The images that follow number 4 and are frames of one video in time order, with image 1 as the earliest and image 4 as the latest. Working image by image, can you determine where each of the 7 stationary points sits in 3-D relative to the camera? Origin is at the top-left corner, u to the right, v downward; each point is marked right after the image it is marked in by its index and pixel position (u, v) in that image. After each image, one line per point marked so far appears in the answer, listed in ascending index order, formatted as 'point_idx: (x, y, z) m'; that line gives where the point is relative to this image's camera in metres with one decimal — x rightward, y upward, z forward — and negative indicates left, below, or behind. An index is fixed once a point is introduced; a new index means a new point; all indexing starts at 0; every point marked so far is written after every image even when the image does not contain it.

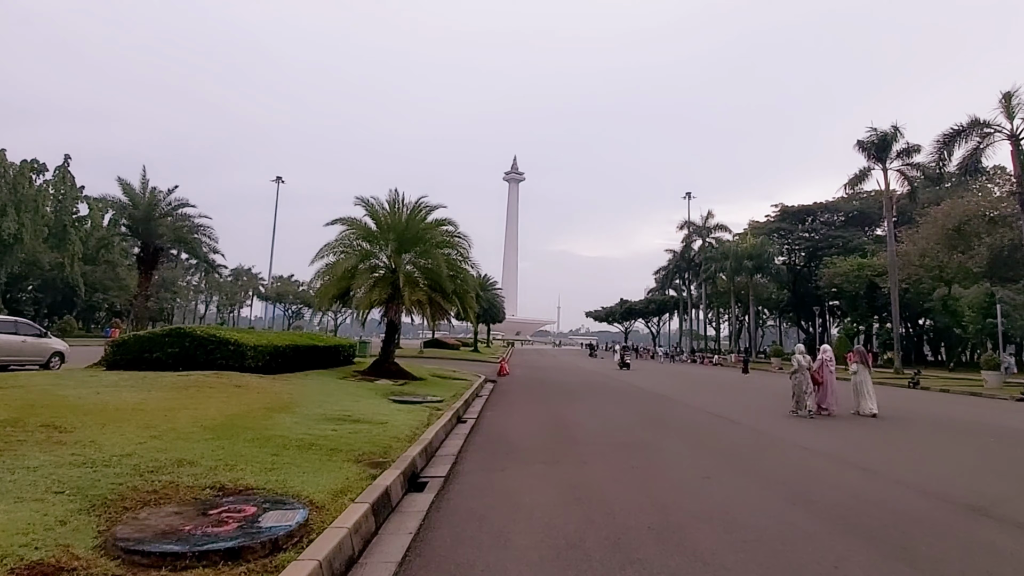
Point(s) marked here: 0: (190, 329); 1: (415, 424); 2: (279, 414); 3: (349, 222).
0: (-6.1, -0.8, +13.0) m
1: (-1.4, -1.9, +9.5) m
2: (-3.0, -1.6, +8.6) m
3: (-4.2, +1.7, +17.4) m
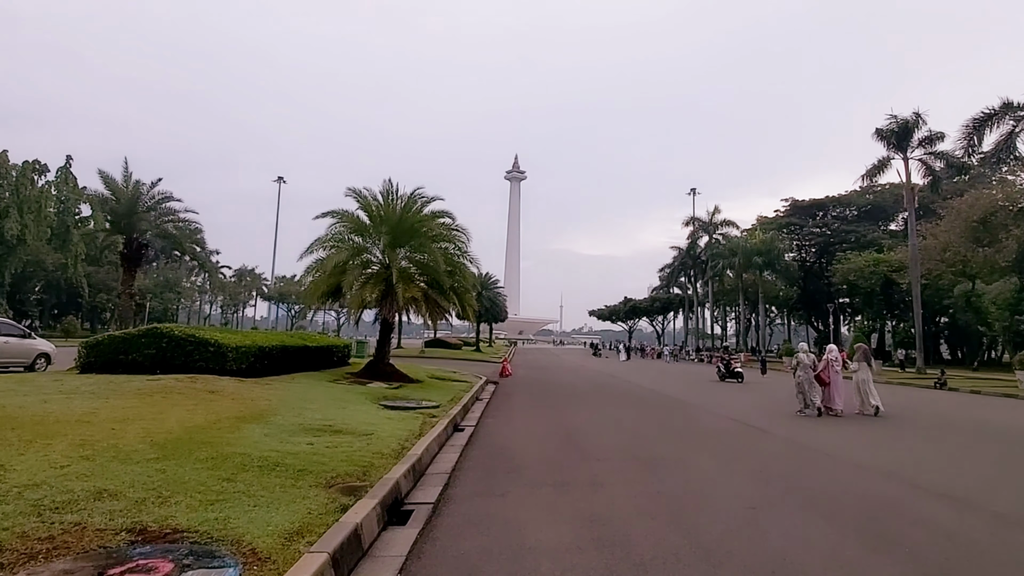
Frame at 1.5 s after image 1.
0: (-6.1, -0.7, +11.9) m
1: (-1.4, -1.9, +8.5) m
2: (-3.0, -1.5, +7.5) m
3: (-4.2, +1.8, +16.3) m
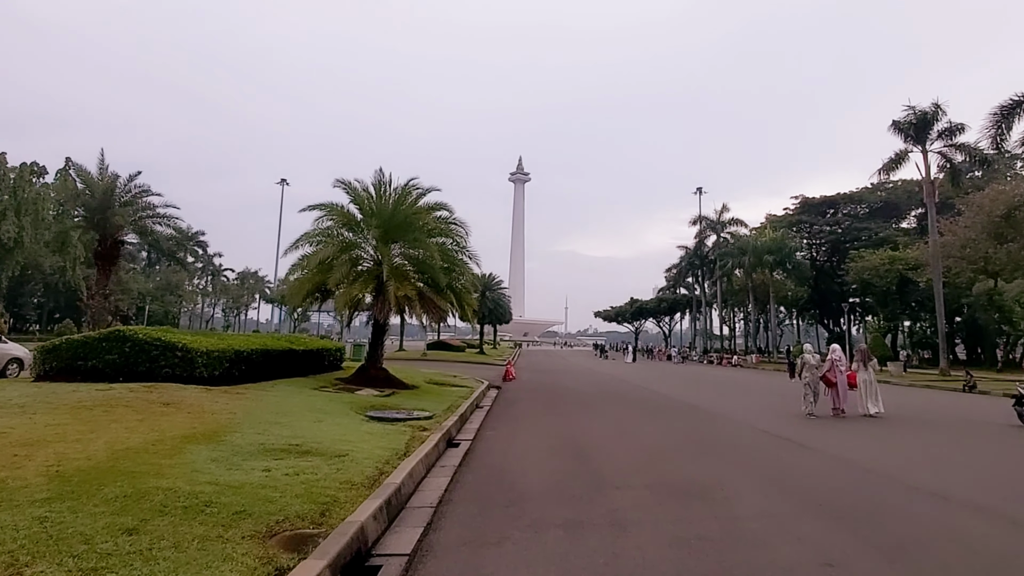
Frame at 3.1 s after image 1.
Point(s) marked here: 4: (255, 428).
0: (-6.1, -0.7, +10.7) m
1: (-1.3, -1.8, +7.2) m
2: (-3.0, -1.5, +6.3) m
3: (-4.1, +1.8, +15.1) m
4: (-2.9, -1.5, +7.5) m
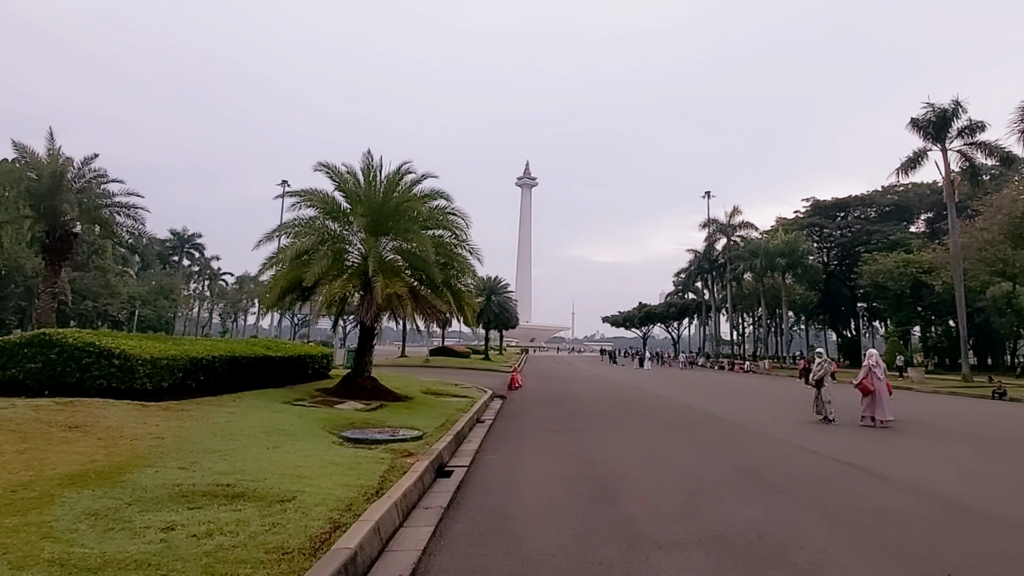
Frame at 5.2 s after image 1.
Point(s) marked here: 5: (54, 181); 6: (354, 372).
0: (-6.0, -0.6, +9.0) m
1: (-1.3, -1.7, +5.5) m
2: (-2.9, -1.4, +4.6) m
3: (-4.0, +1.8, +13.4) m
4: (-2.8, -1.4, +5.7) m
5: (-12.1, +2.7, +18.8) m
6: (-3.1, -1.6, +13.3) m
